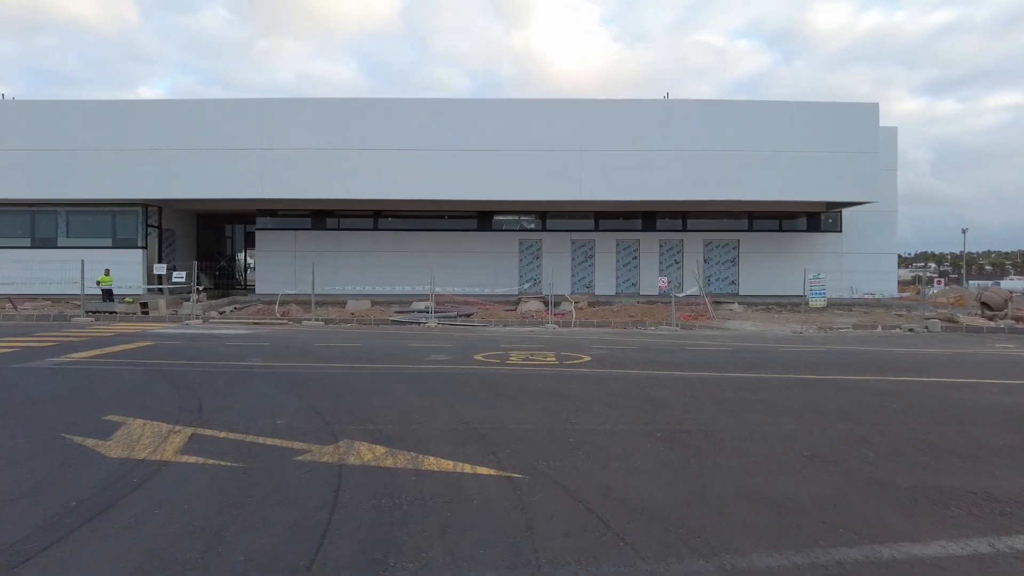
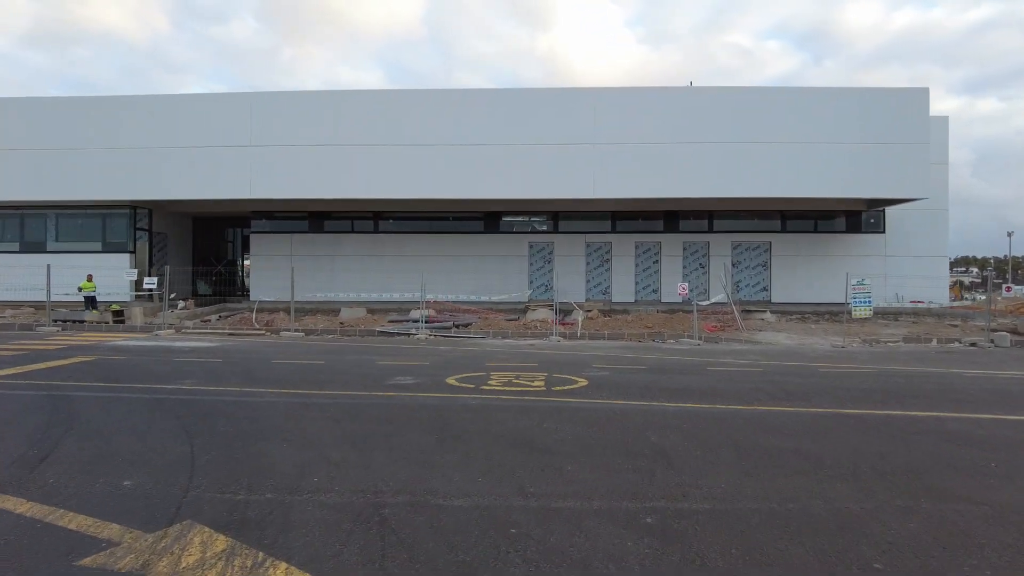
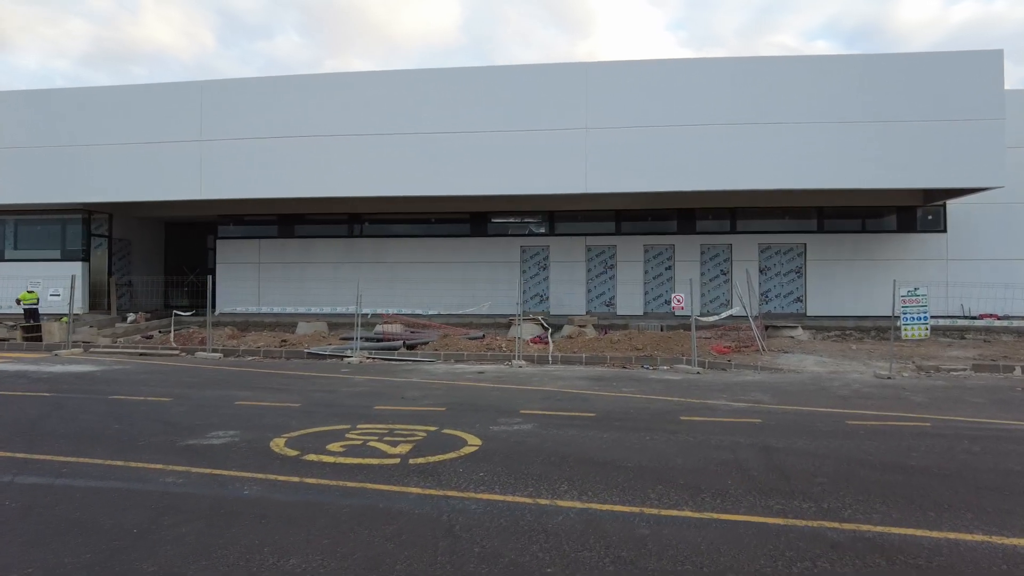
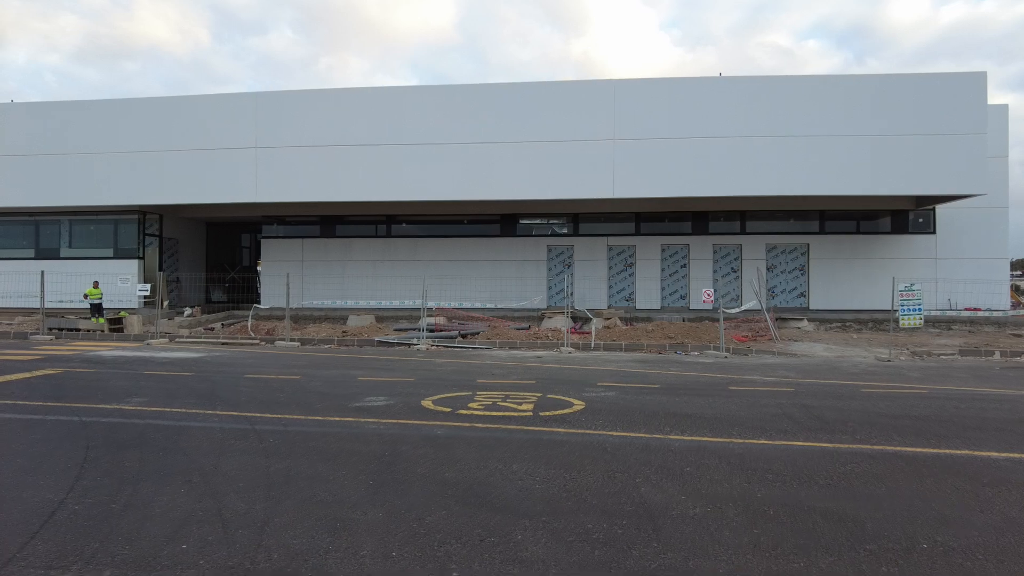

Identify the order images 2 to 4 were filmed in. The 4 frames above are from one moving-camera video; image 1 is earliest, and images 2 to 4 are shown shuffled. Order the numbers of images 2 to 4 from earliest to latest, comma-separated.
2, 4, 3
